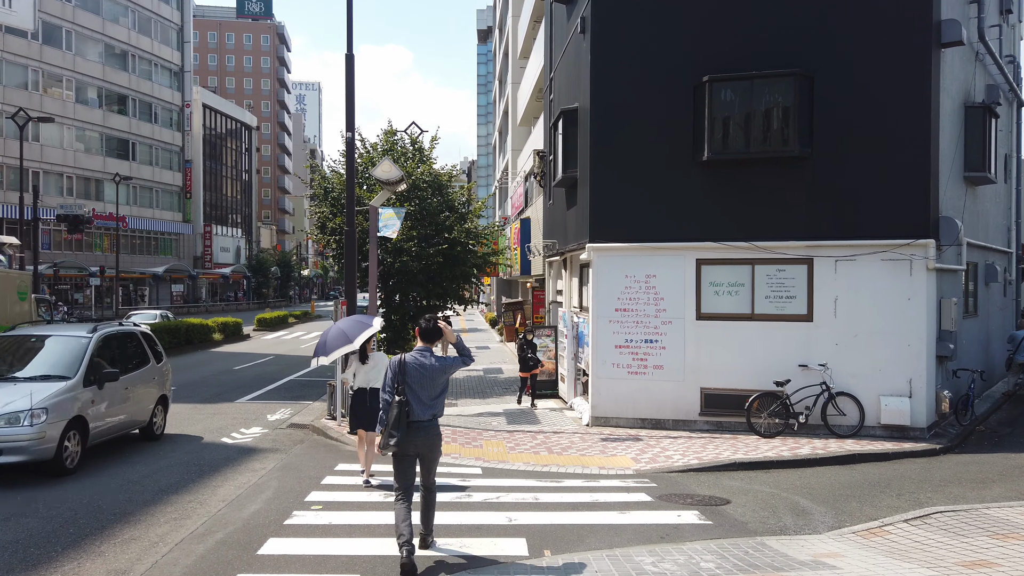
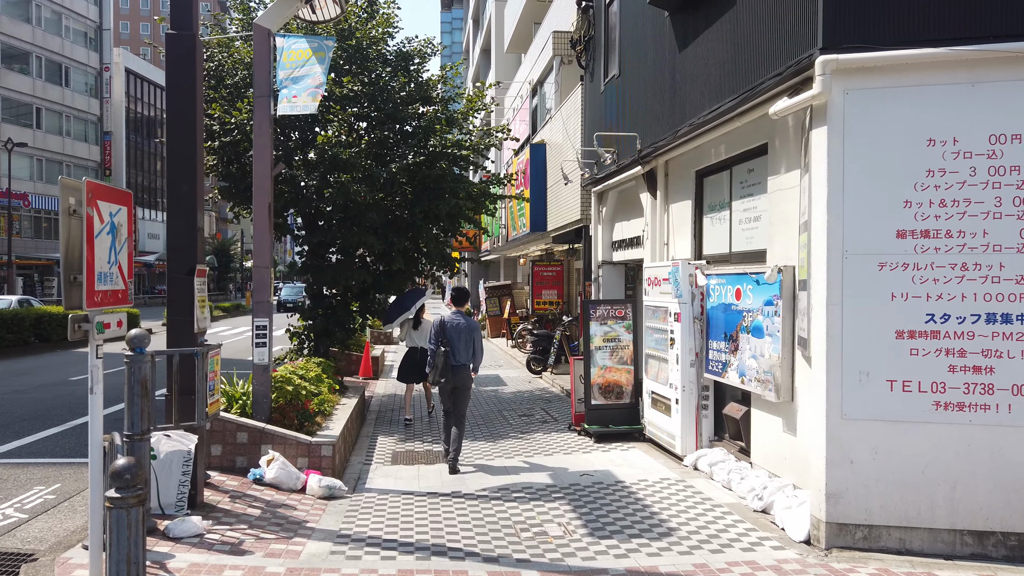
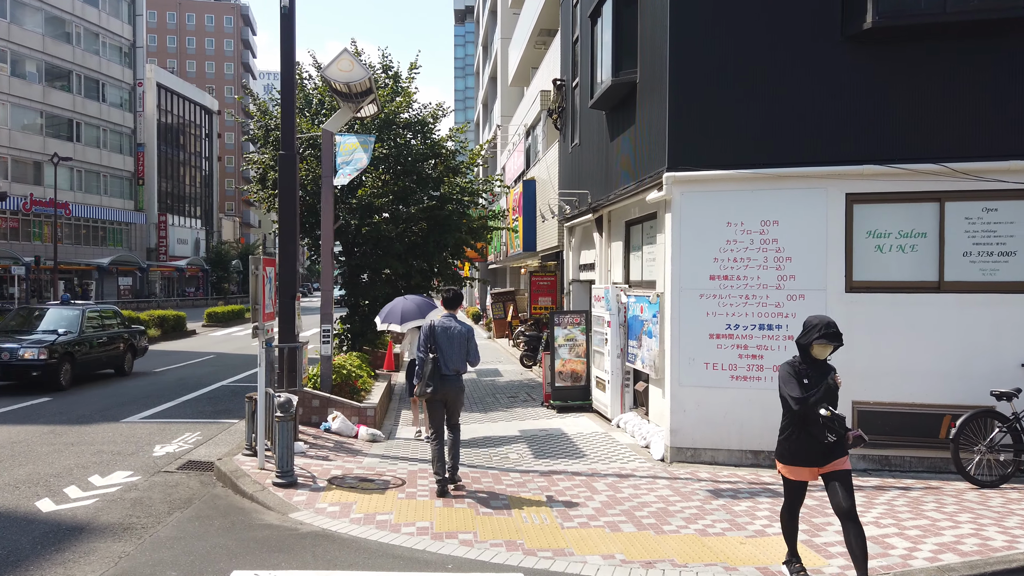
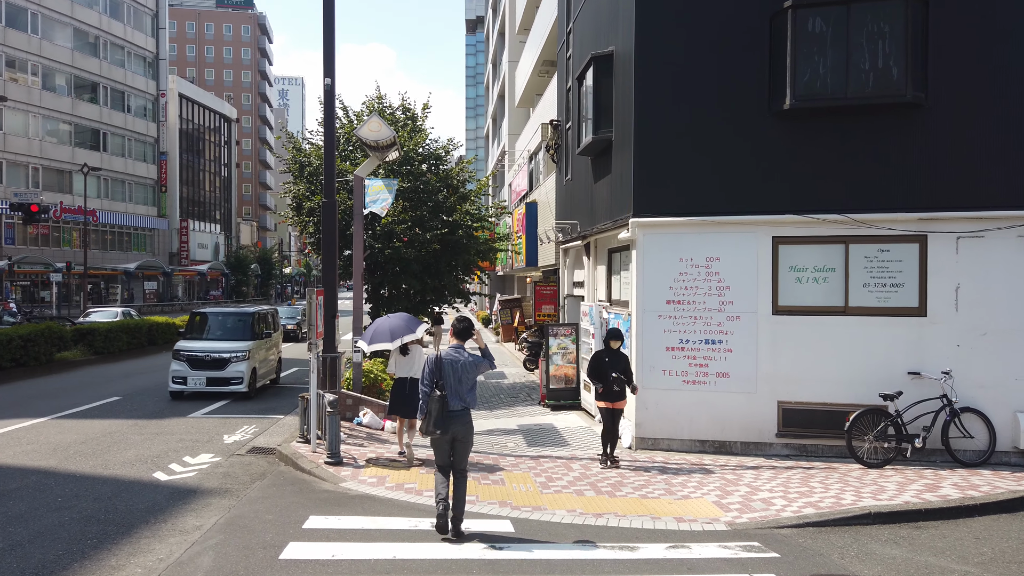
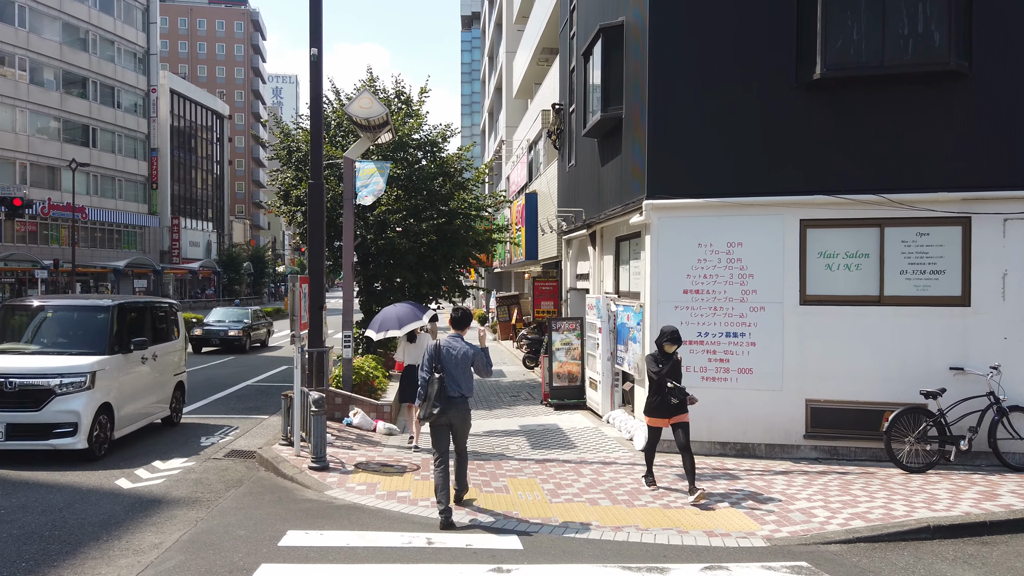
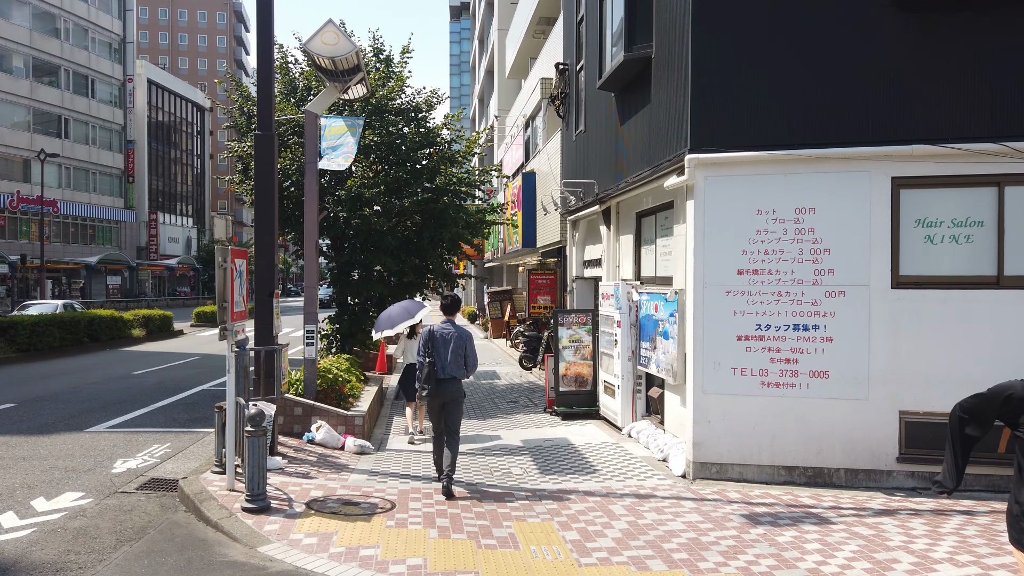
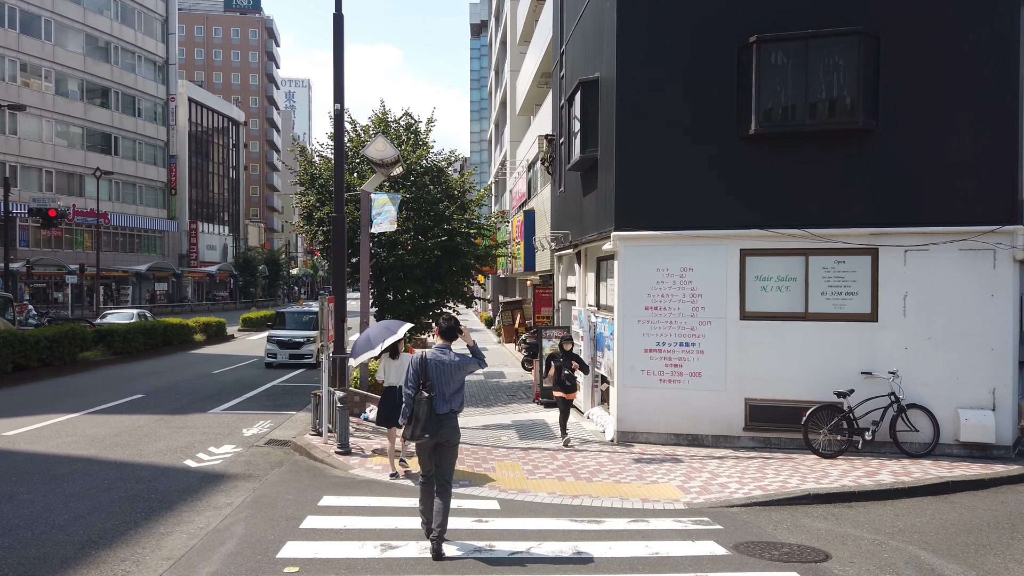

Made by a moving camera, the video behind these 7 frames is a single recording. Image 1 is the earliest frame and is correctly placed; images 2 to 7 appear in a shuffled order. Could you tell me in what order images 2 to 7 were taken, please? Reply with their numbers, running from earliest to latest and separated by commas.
7, 4, 5, 3, 6, 2
